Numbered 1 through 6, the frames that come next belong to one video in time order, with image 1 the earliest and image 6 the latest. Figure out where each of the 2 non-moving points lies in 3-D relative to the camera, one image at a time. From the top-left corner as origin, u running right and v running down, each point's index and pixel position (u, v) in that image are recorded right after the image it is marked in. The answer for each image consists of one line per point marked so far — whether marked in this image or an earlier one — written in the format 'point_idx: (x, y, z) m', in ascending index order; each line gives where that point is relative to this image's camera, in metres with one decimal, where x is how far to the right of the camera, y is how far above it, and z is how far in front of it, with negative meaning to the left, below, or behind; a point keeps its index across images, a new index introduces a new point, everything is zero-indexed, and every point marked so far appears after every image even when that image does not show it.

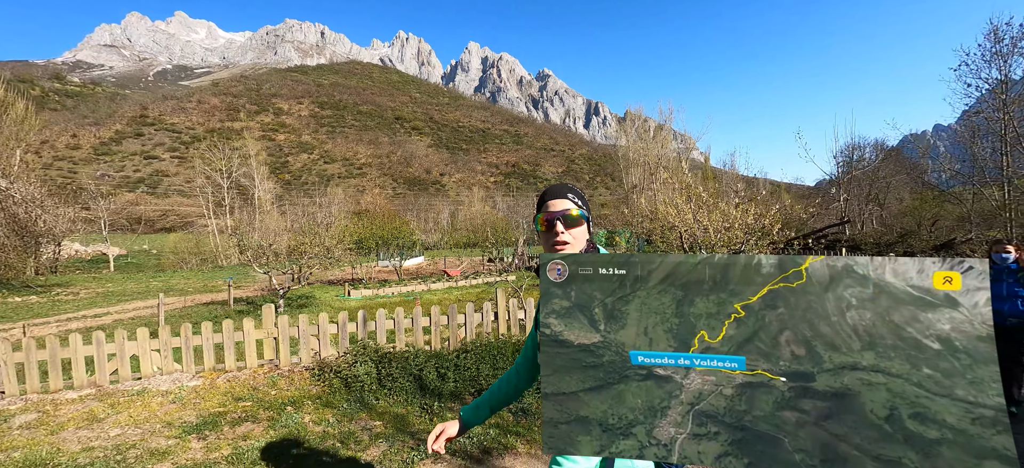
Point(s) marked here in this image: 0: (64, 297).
0: (-10.4, -1.5, +10.3) m
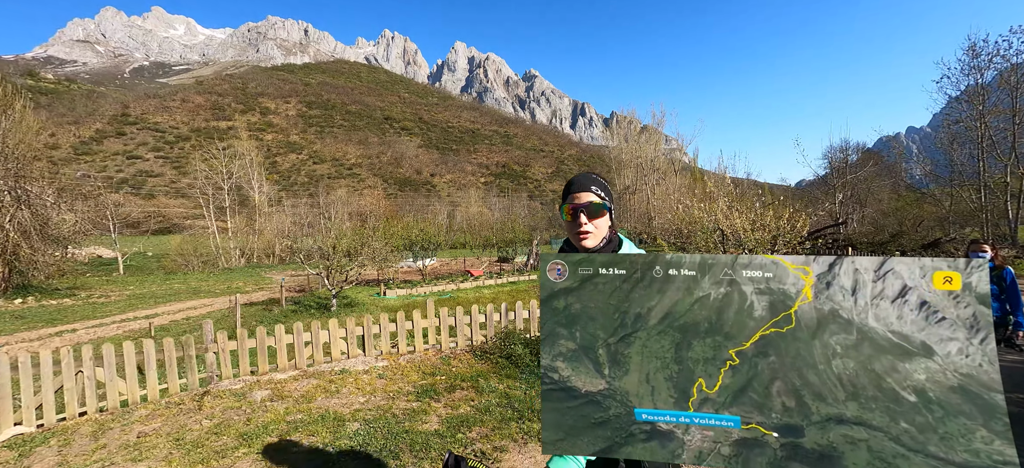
0: (-9.9, -1.6, +10.5) m
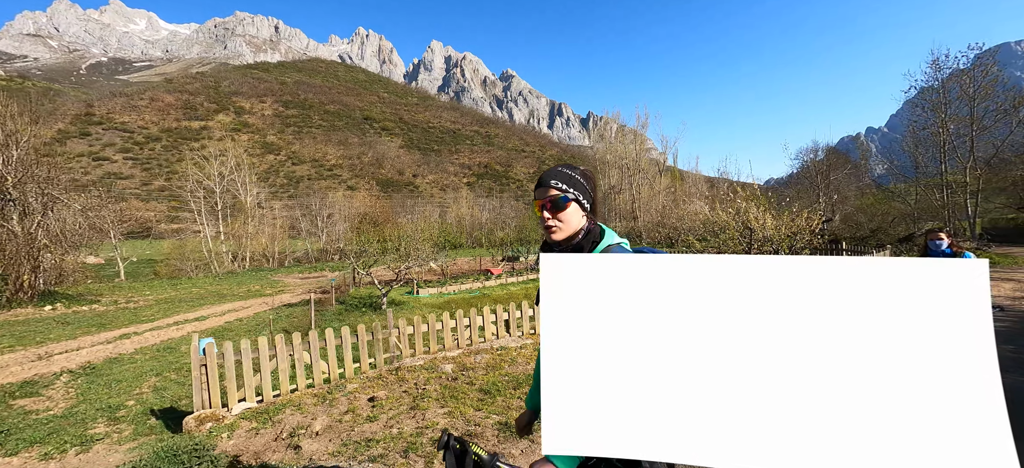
0: (-9.3, -1.7, +10.6) m
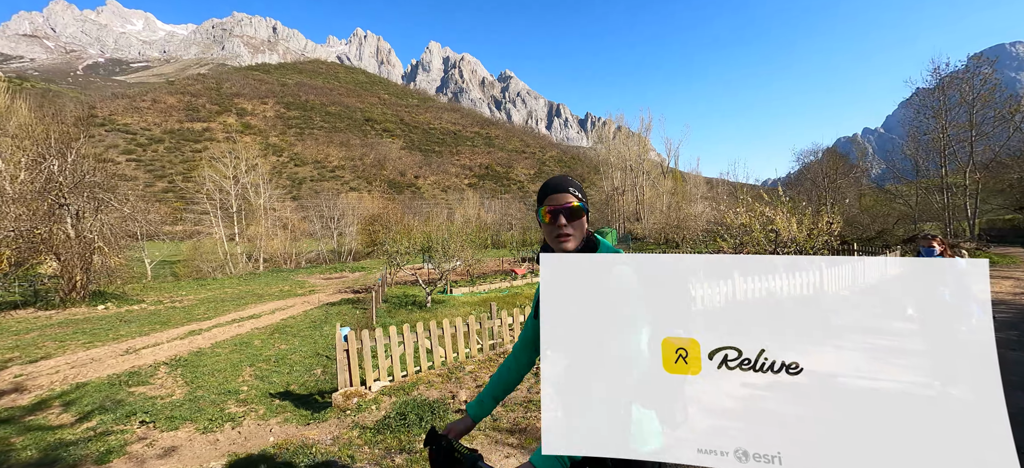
0: (-8.6, -1.8, +11.1) m
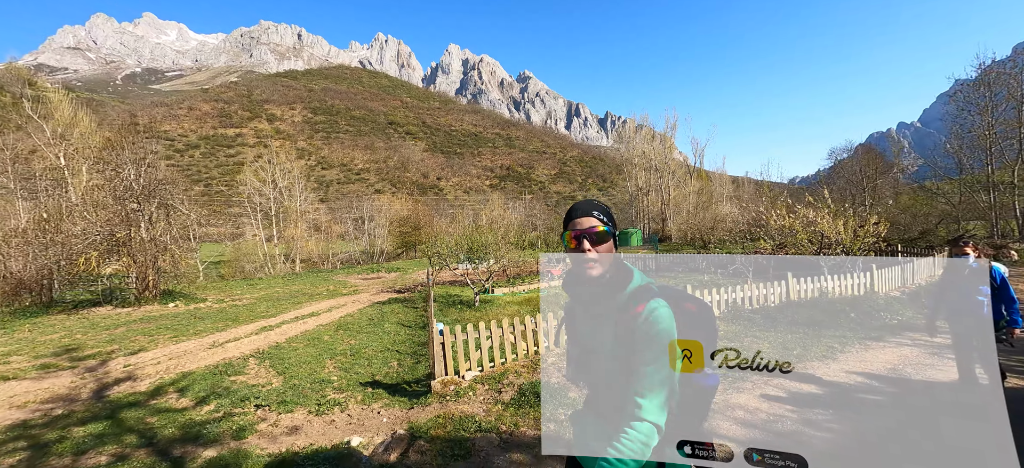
0: (-7.6, -1.9, +11.9) m
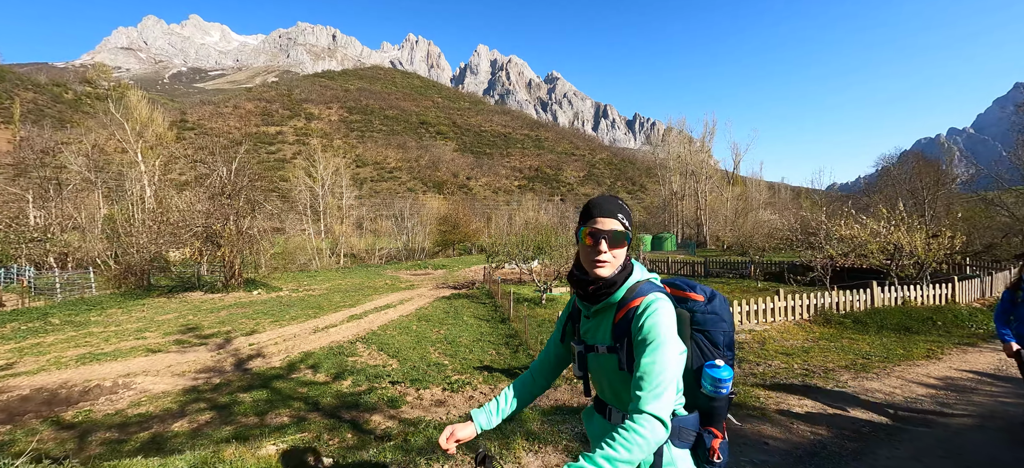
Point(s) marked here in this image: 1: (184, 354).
0: (-6.0, -1.7, +12.8) m
1: (-5.0, -1.8, +6.7) m
